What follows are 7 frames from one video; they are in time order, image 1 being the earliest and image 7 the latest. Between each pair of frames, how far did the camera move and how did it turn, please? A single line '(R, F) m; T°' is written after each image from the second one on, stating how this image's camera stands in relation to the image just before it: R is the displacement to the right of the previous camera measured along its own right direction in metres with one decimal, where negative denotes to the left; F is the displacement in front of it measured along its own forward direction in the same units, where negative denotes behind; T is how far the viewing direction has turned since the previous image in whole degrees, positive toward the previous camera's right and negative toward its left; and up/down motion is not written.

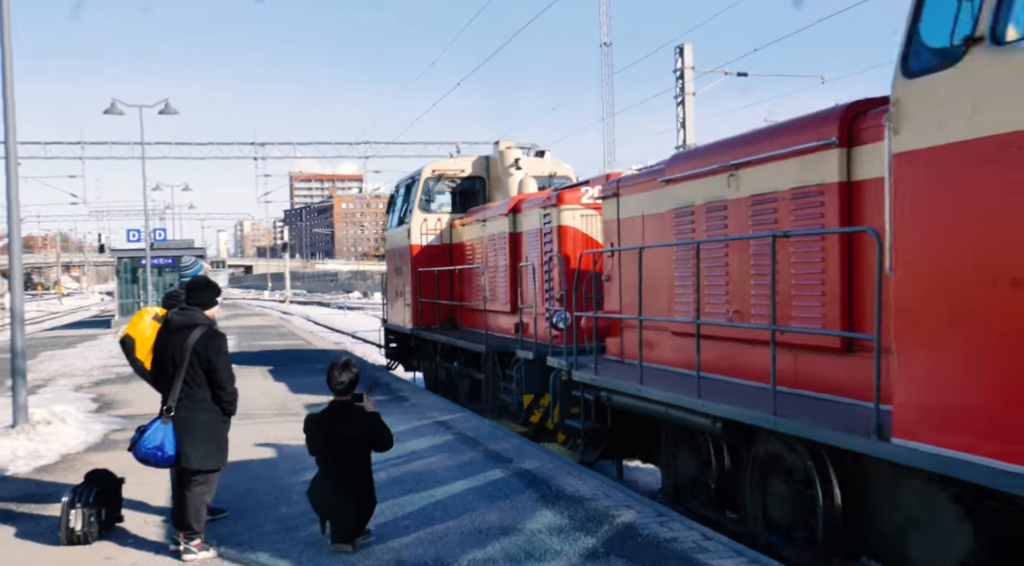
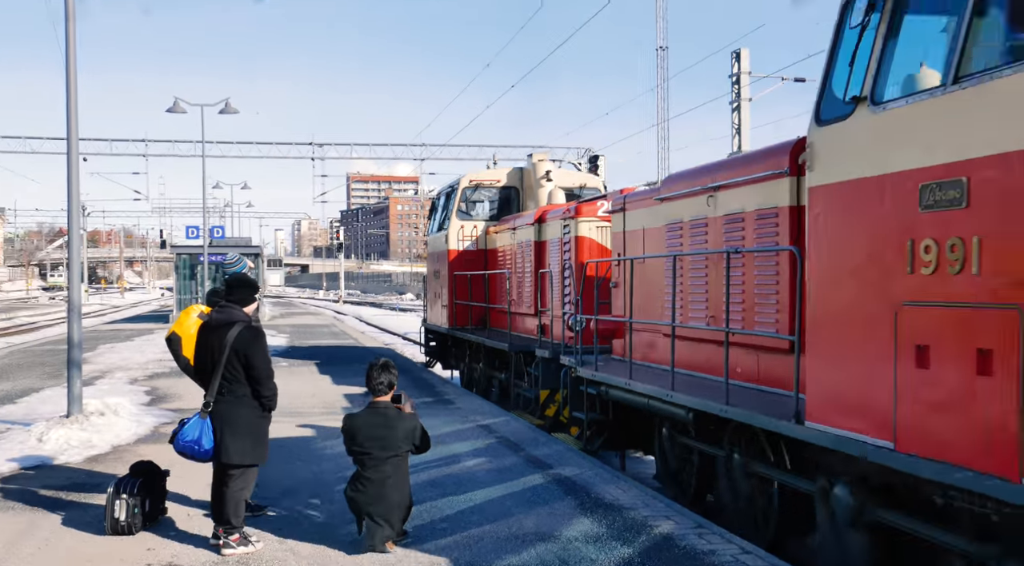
(+0.2, +0.1) m; -4°
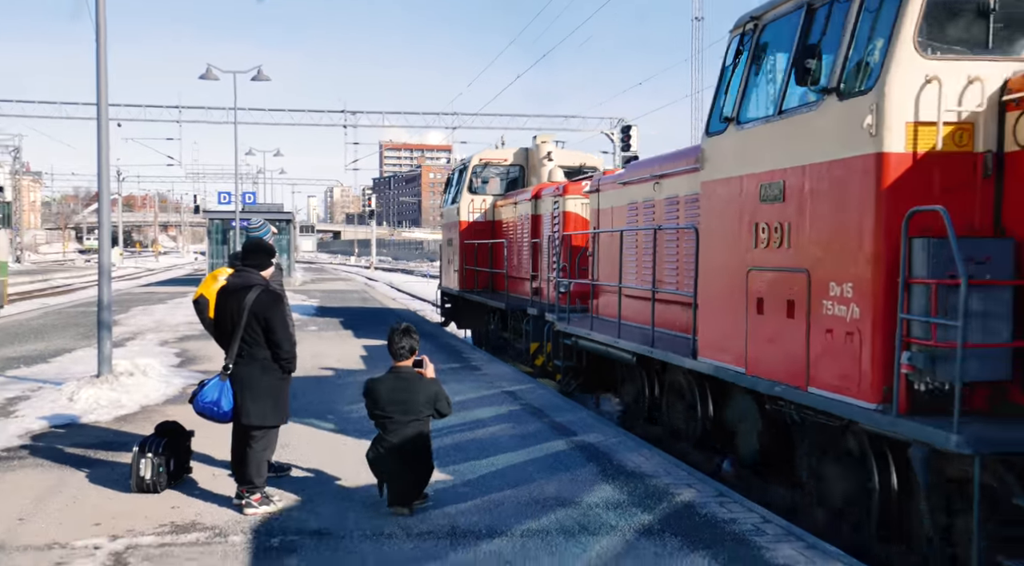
(+0.2, +0.1) m; -3°
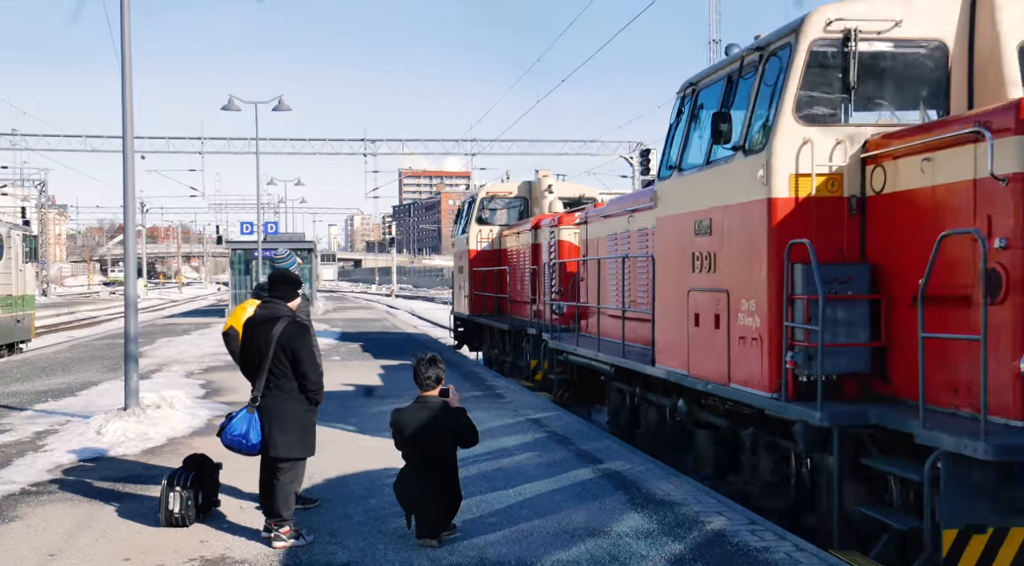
(-0.1, 0.0) m; -1°
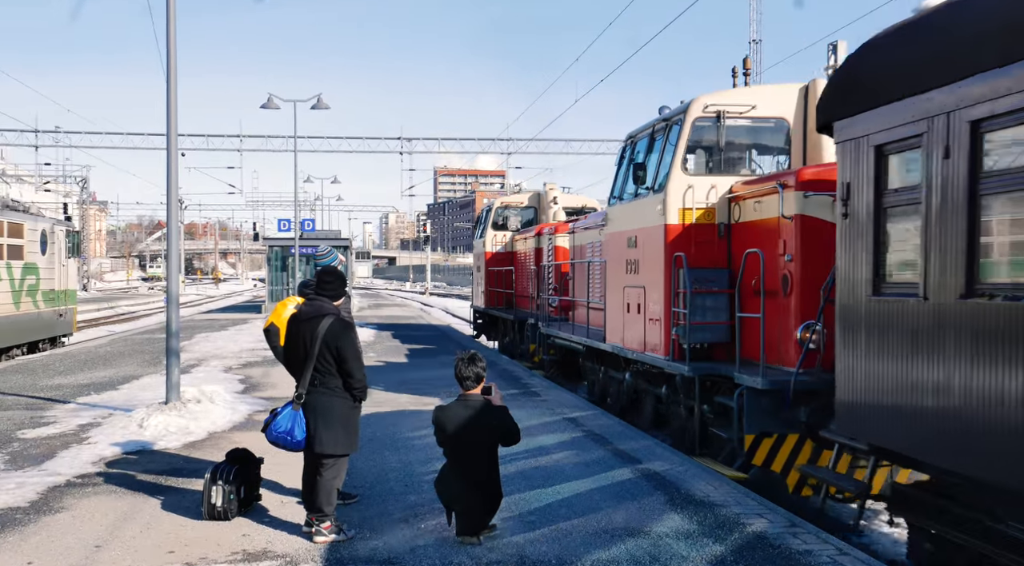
(-0.1, 0.0) m; -2°
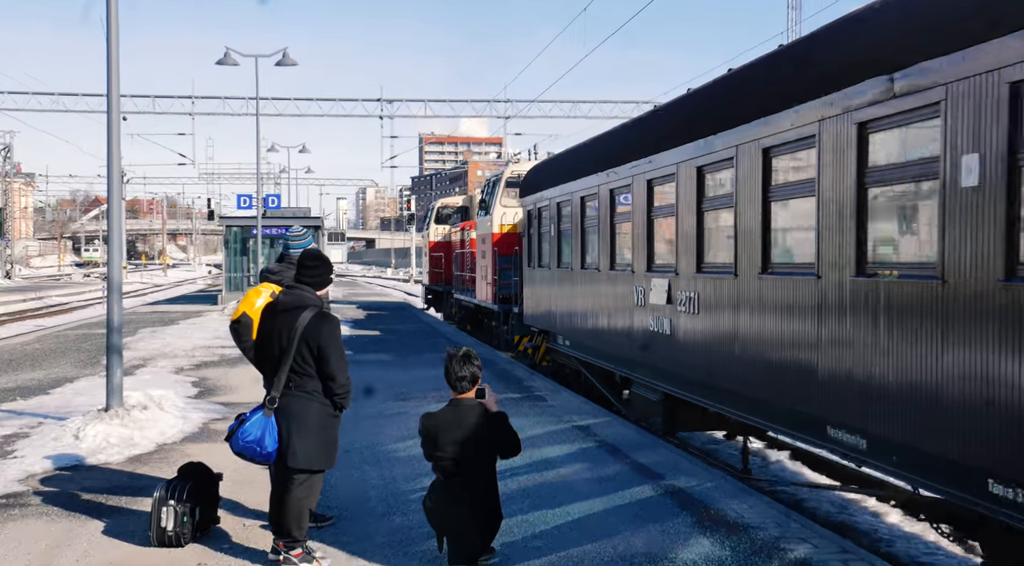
(-0.2, +1.0) m; +2°
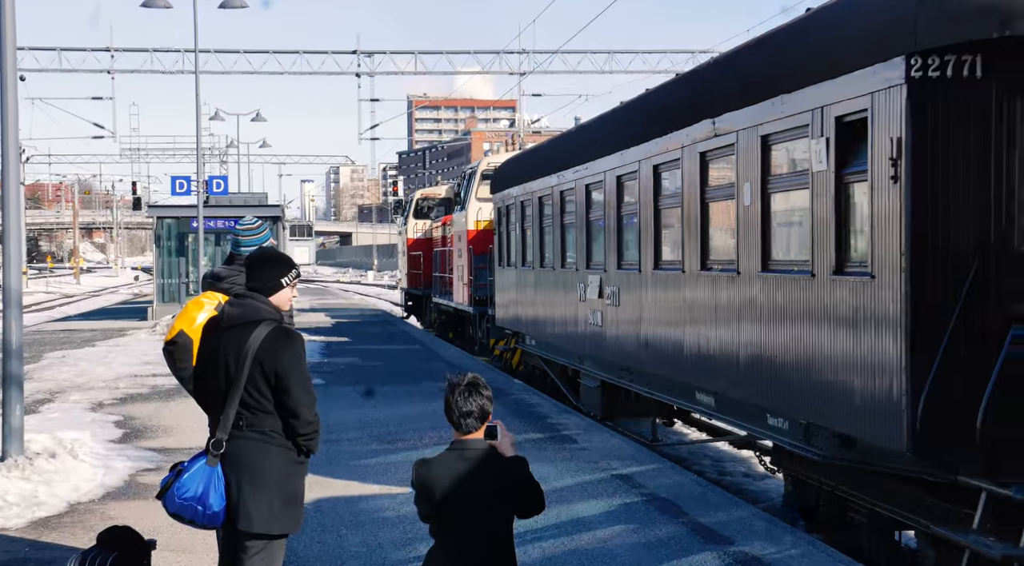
(-0.2, +1.5) m; +1°
